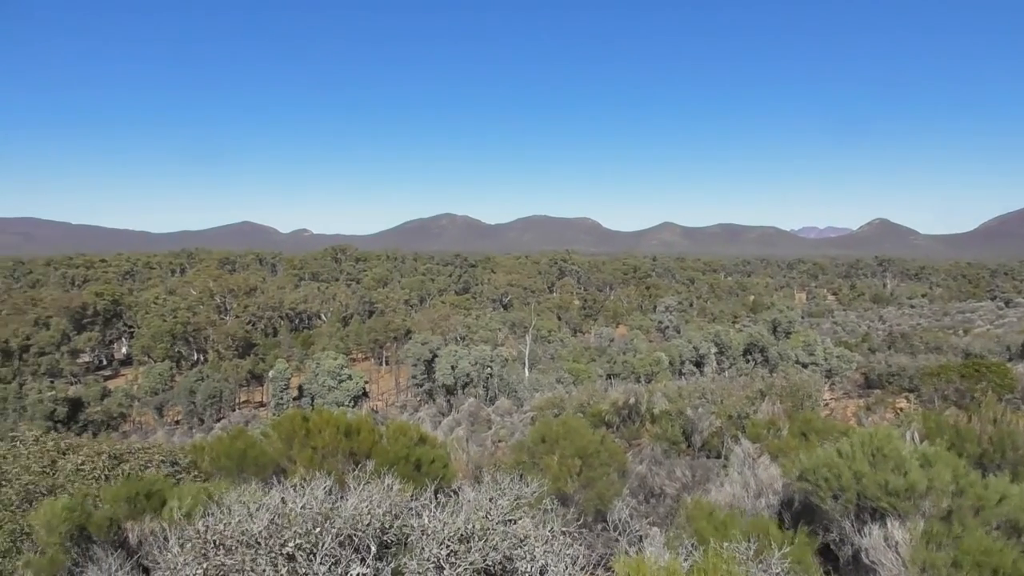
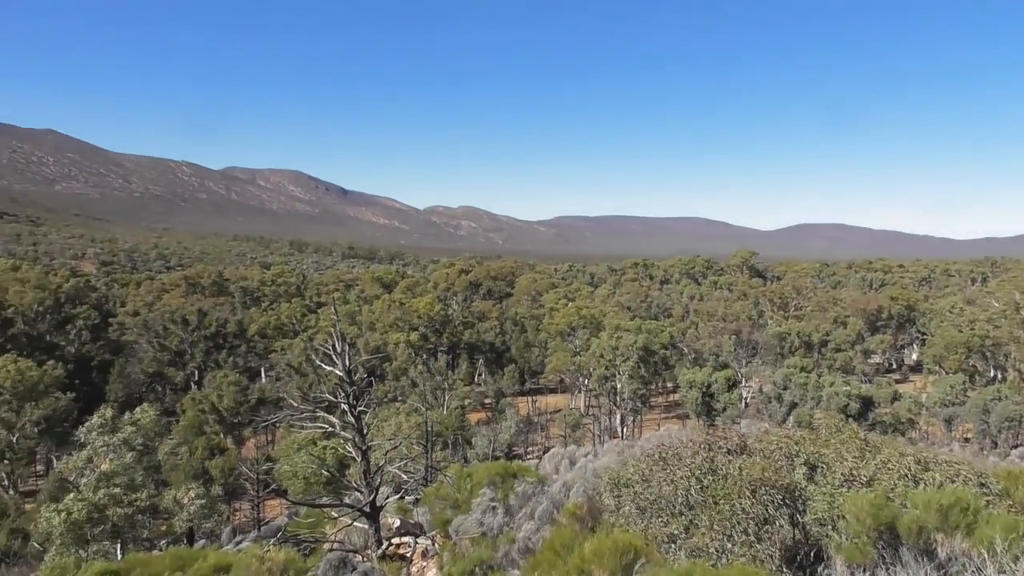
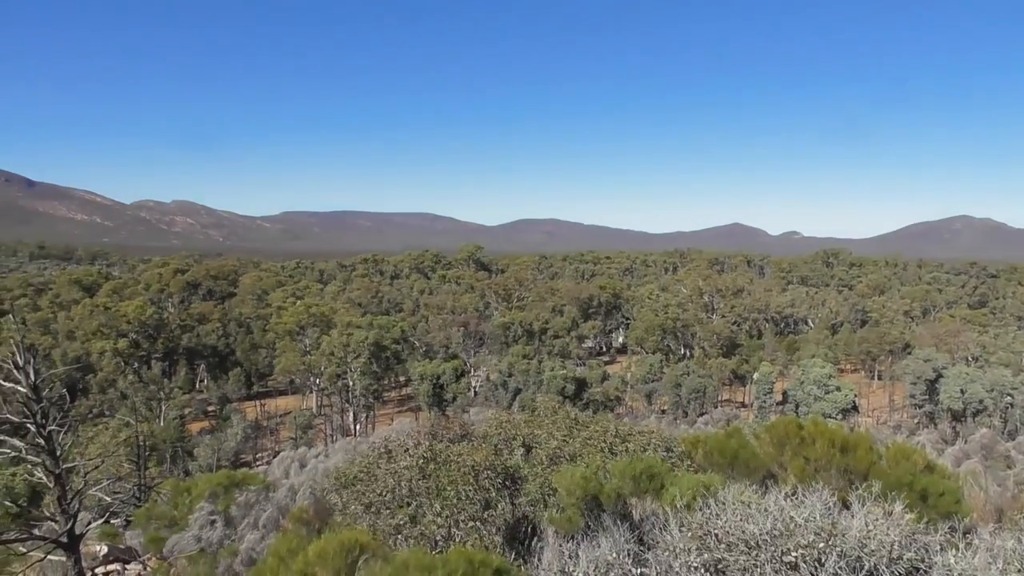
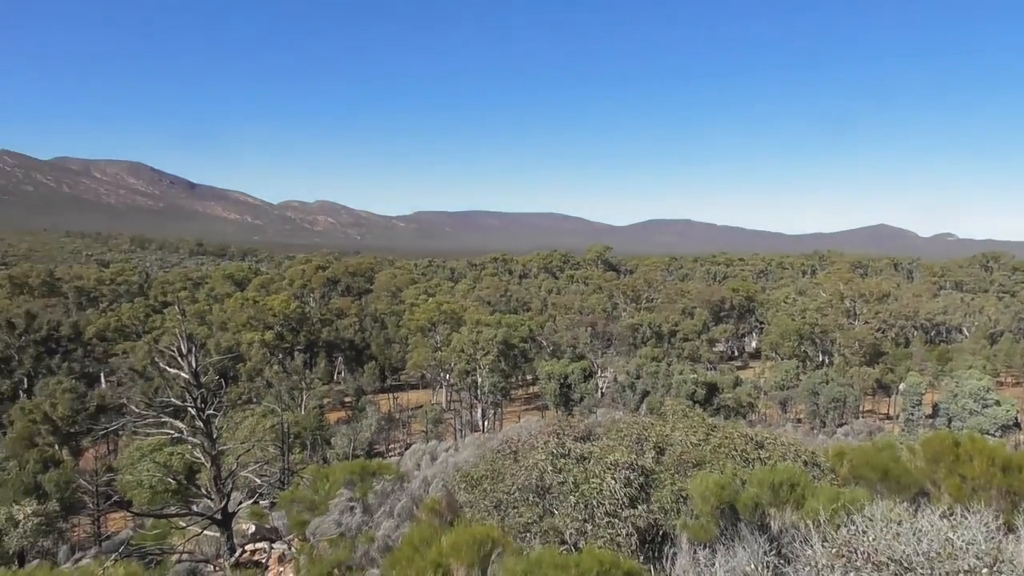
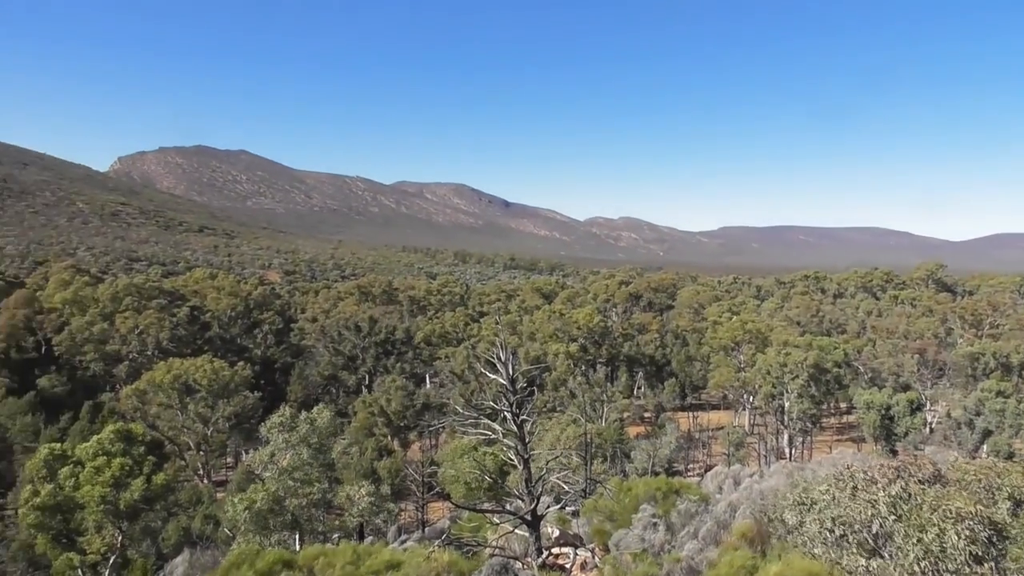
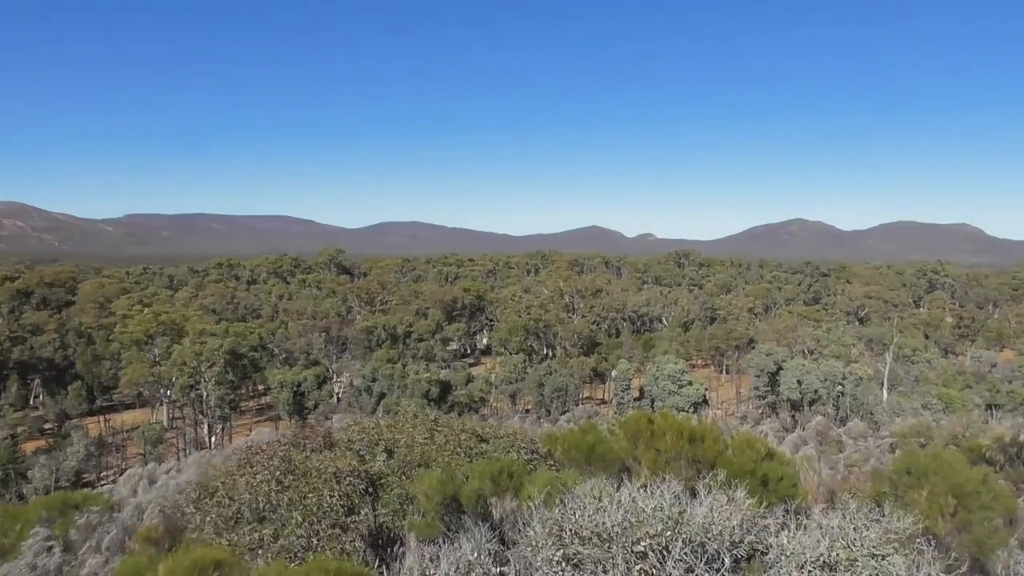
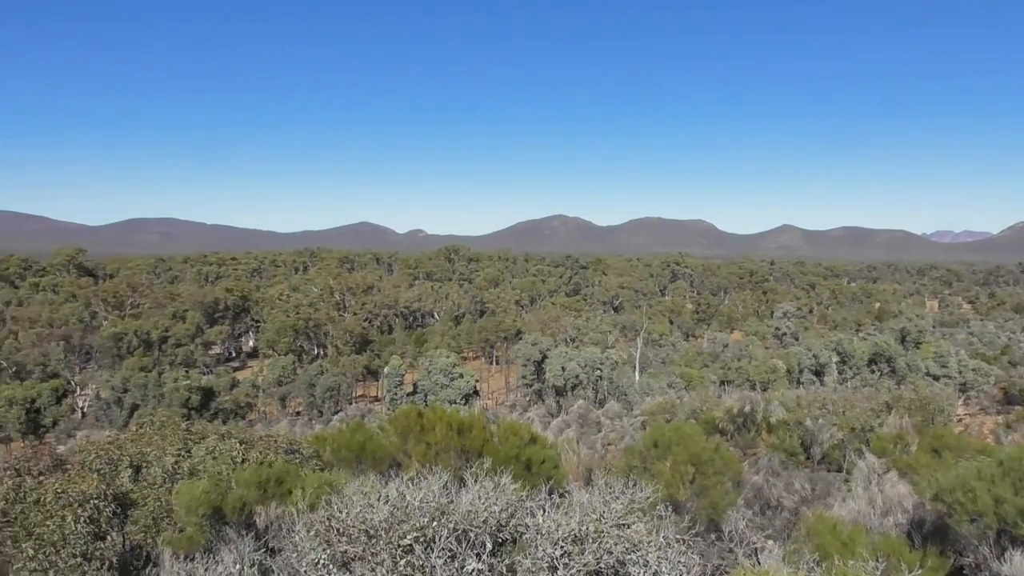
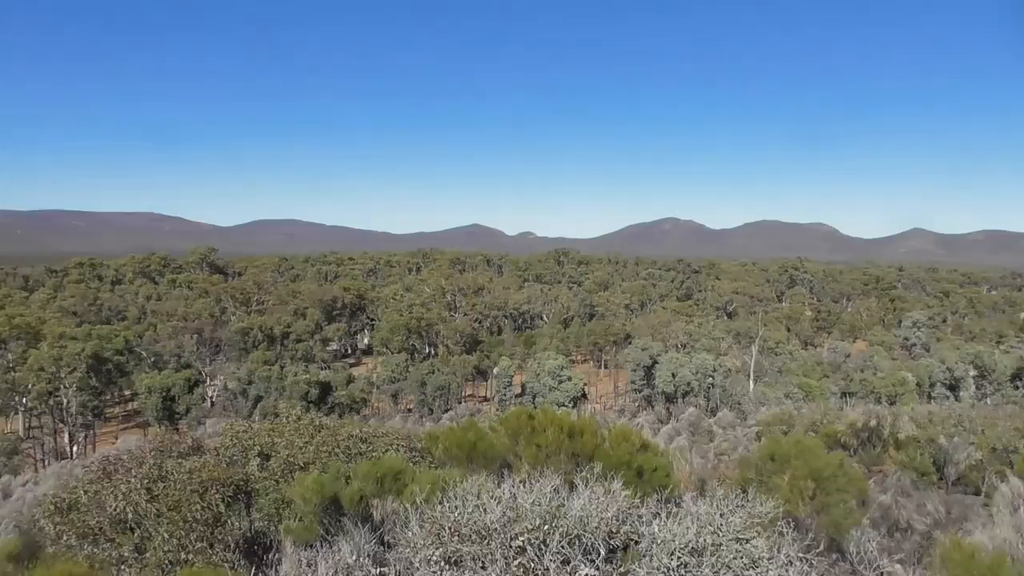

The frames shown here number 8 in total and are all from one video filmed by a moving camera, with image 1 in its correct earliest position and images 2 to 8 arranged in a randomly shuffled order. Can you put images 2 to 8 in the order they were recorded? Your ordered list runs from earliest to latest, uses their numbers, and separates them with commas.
7, 8, 6, 3, 4, 2, 5
